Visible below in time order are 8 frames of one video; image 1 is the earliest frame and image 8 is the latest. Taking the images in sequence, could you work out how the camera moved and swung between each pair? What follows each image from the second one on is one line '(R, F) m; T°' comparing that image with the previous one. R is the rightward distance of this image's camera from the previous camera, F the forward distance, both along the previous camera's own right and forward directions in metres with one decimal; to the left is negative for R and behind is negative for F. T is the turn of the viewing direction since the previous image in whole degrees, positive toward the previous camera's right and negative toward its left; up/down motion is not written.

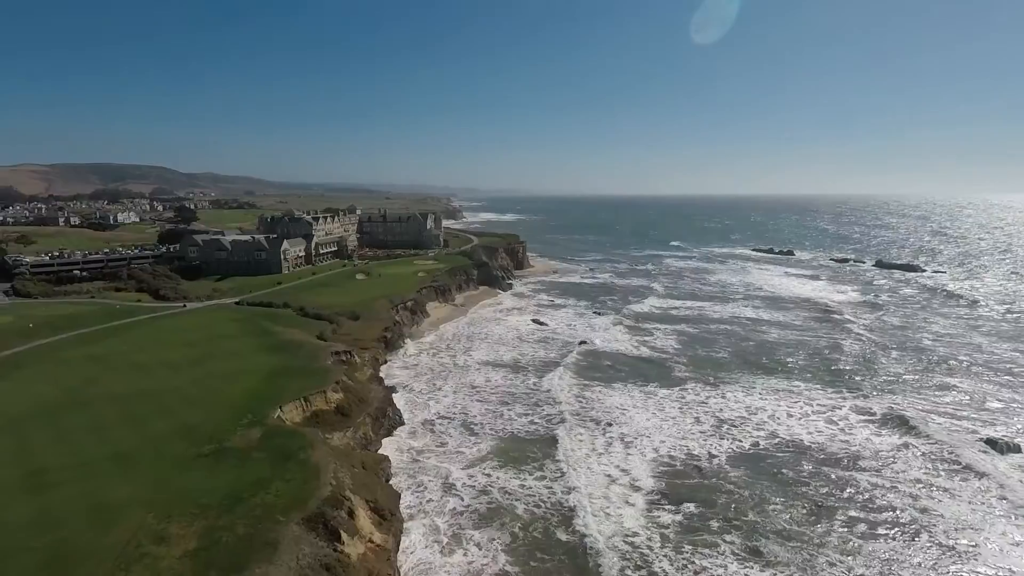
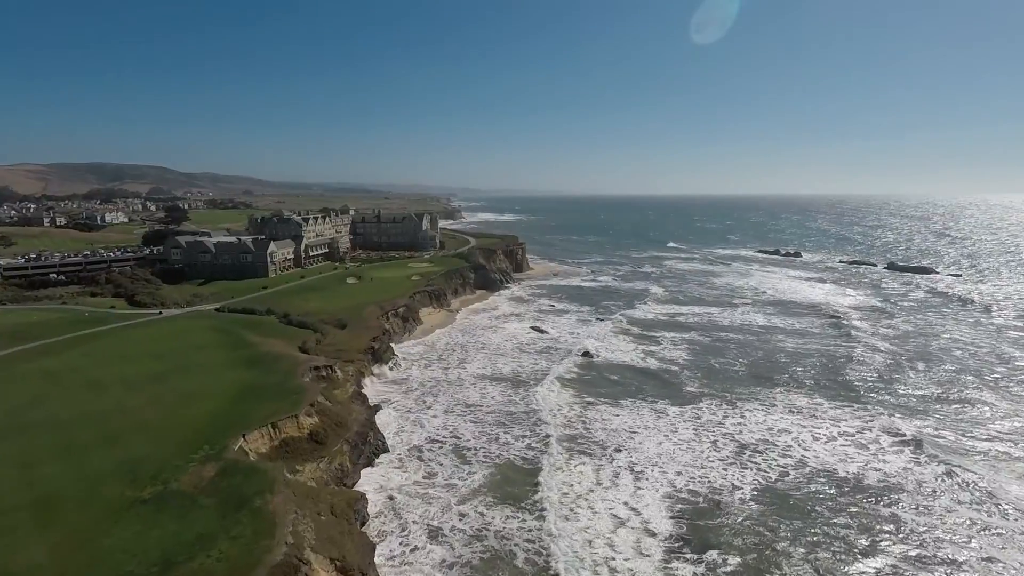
(+0.2, +3.1) m; 0°
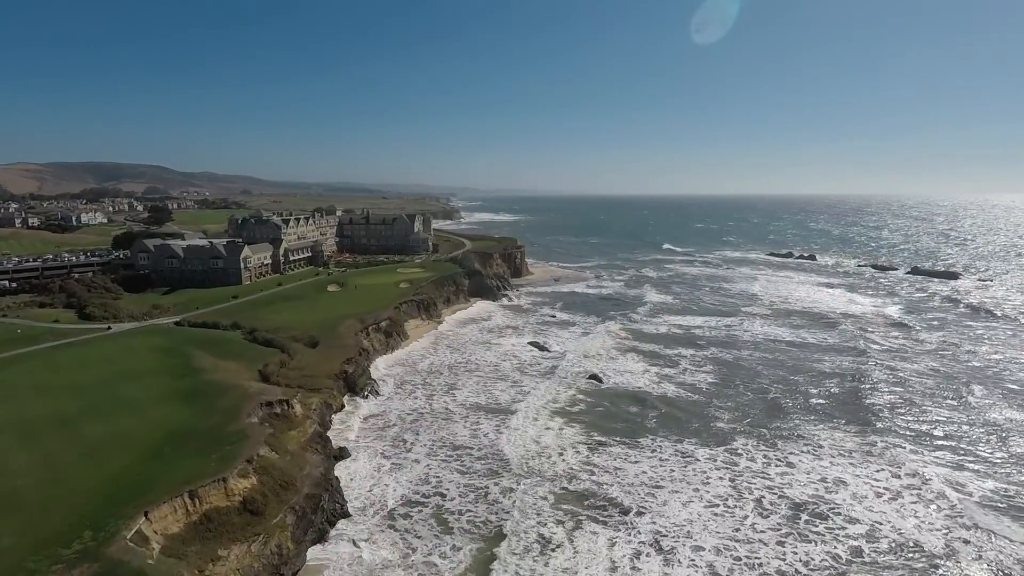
(+0.3, +5.6) m; 0°
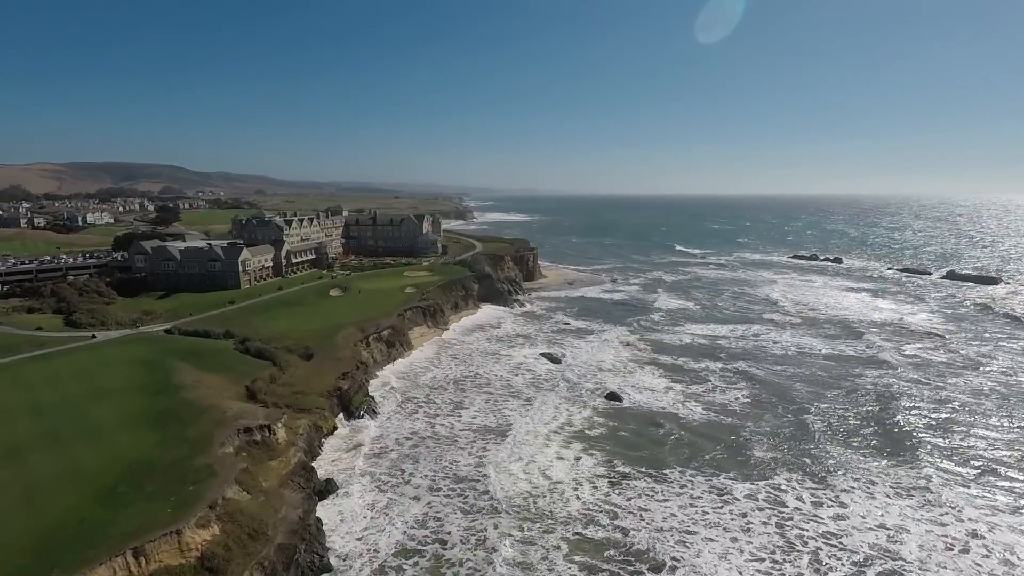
(+0.1, +3.2) m; -1°
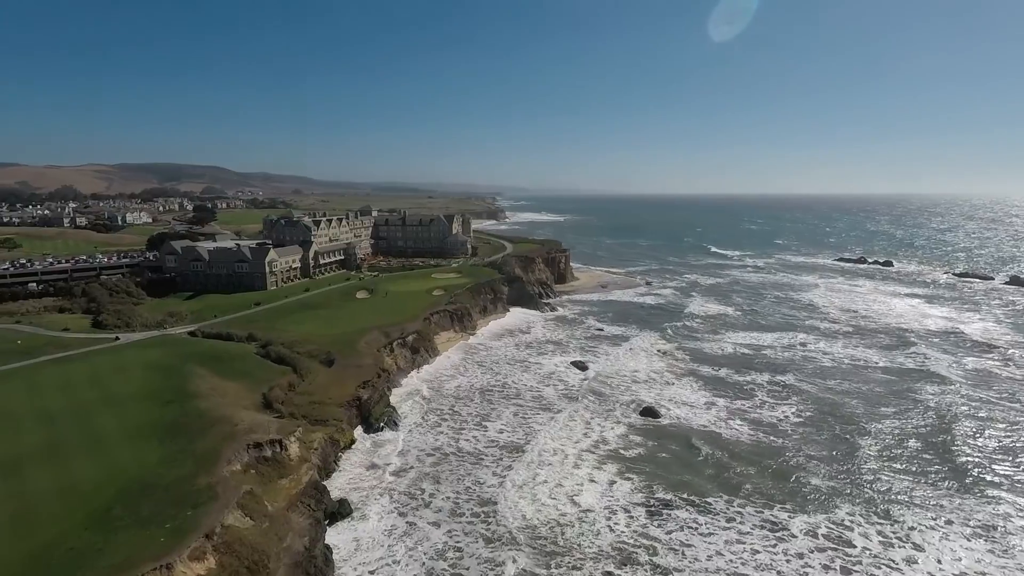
(+0.1, +2.0) m; -3°
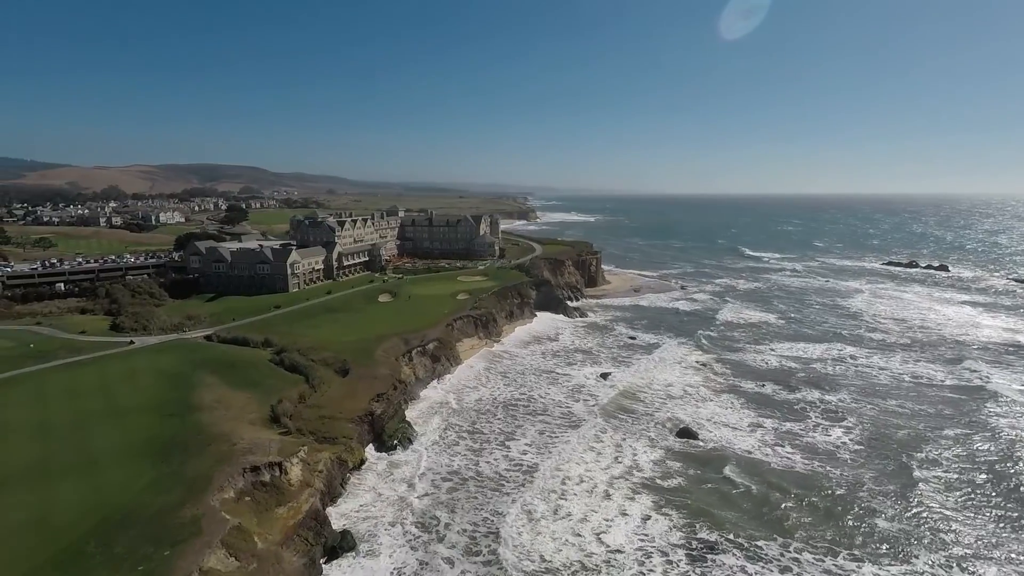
(+0.3, +2.4) m; -3°
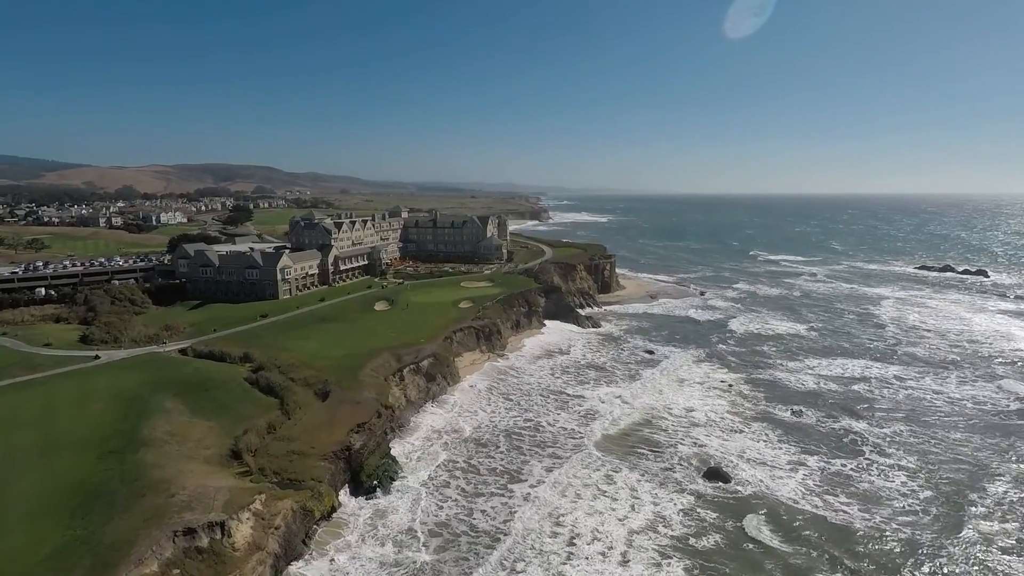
(+0.5, +3.9) m; -1°
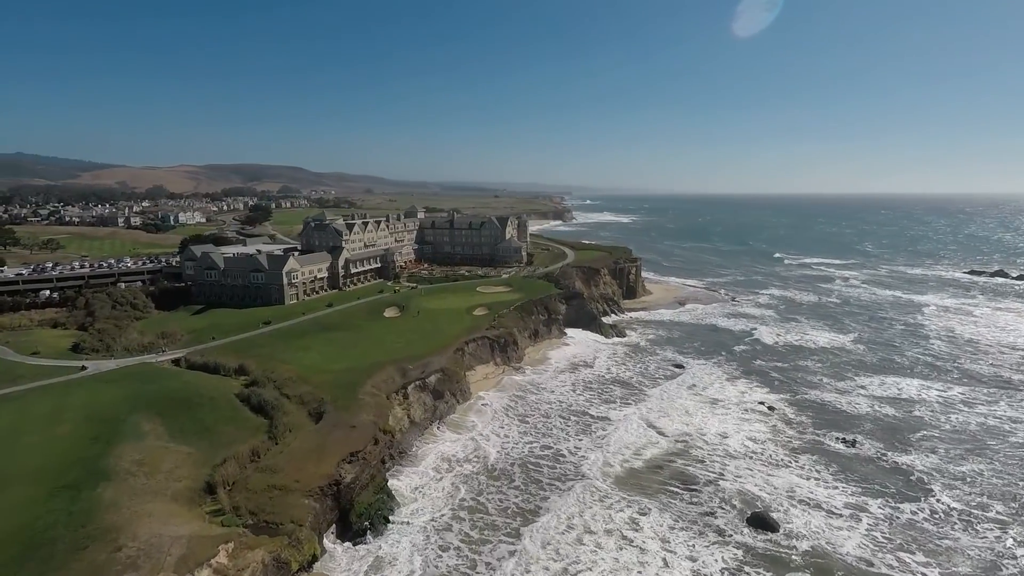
(+0.4, +3.1) m; -2°
